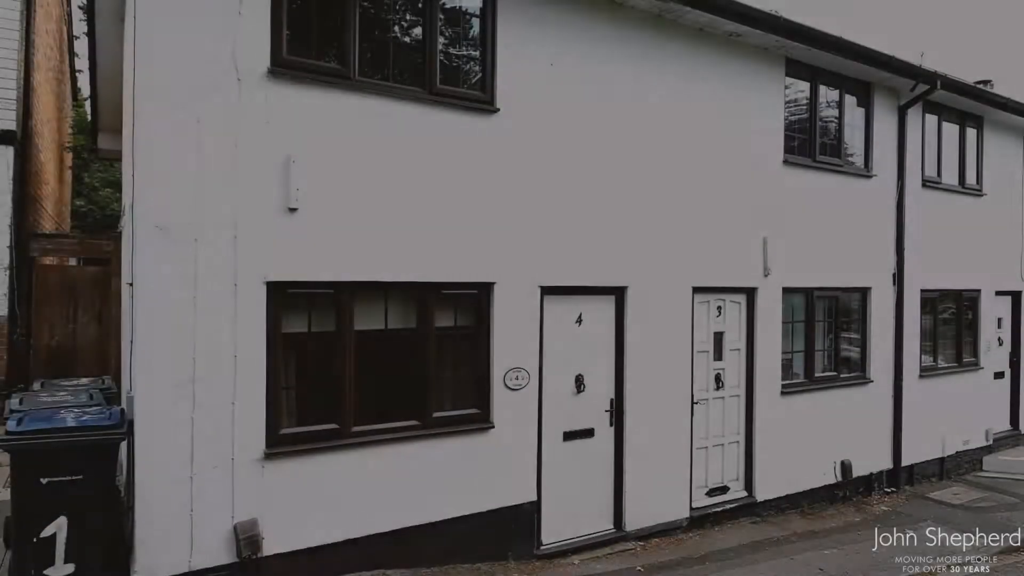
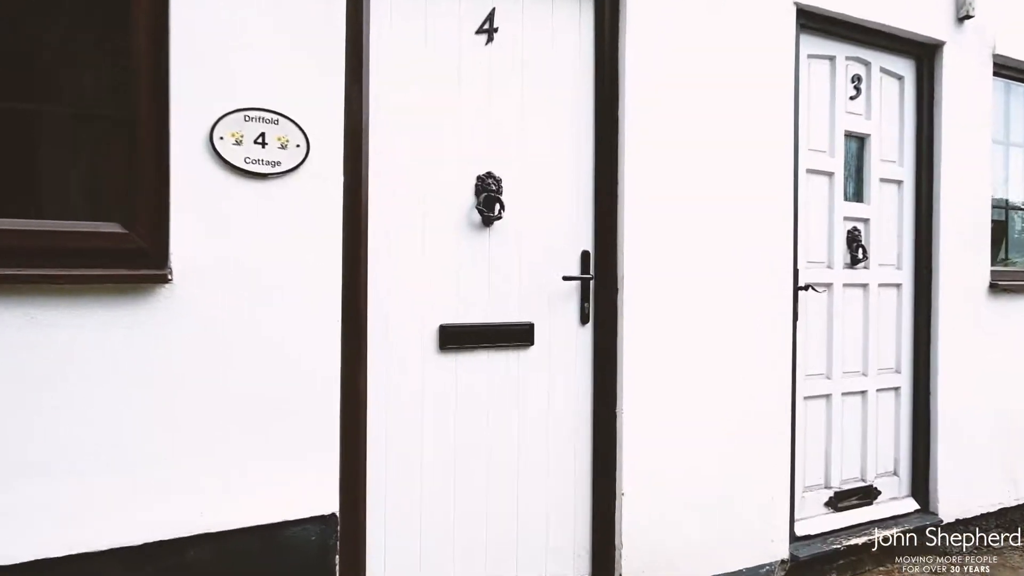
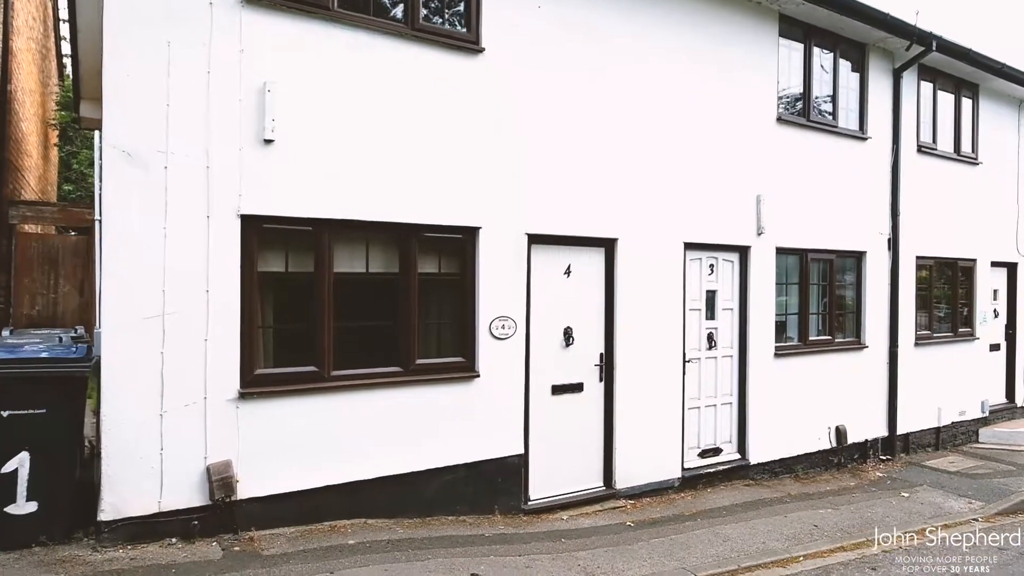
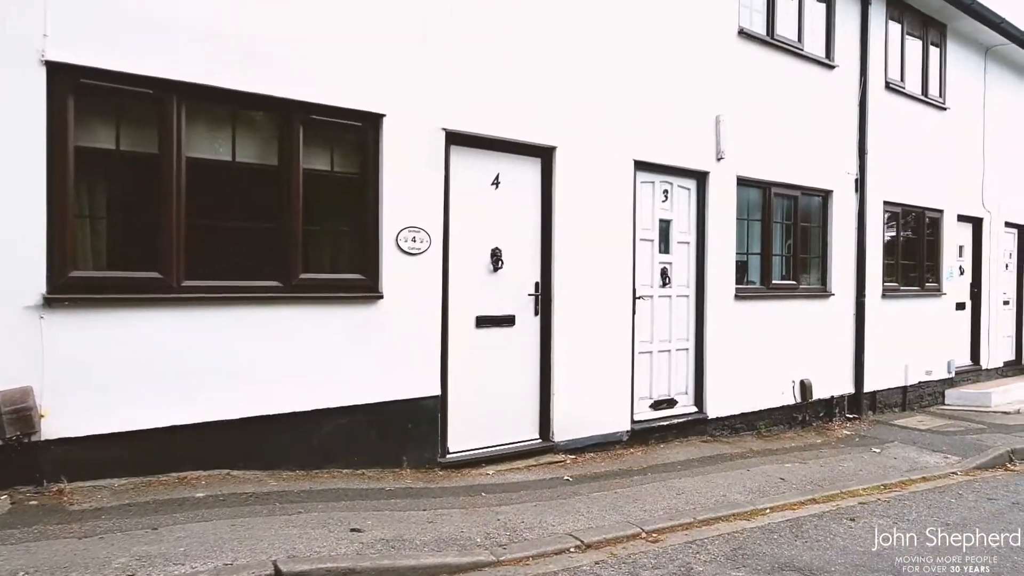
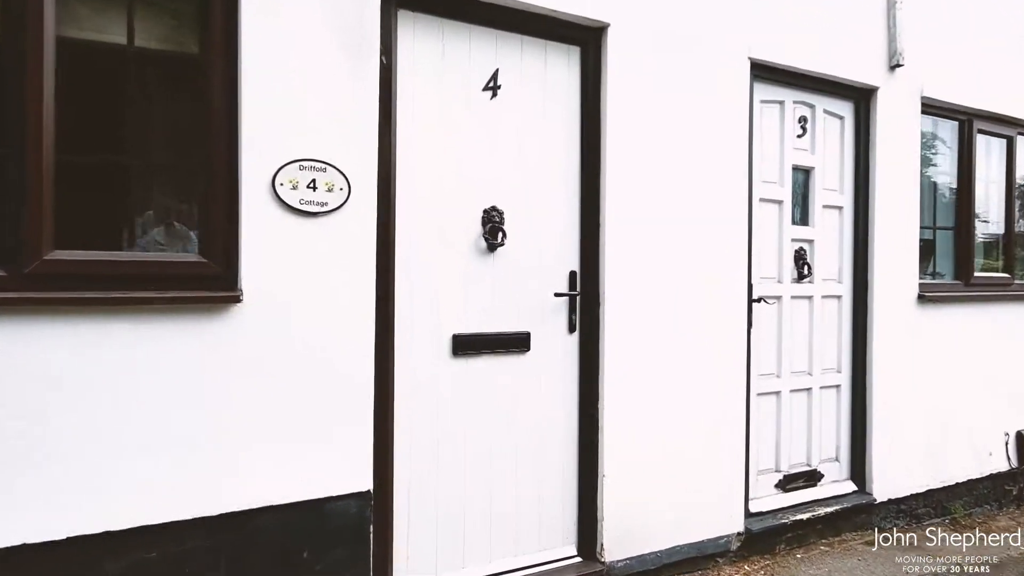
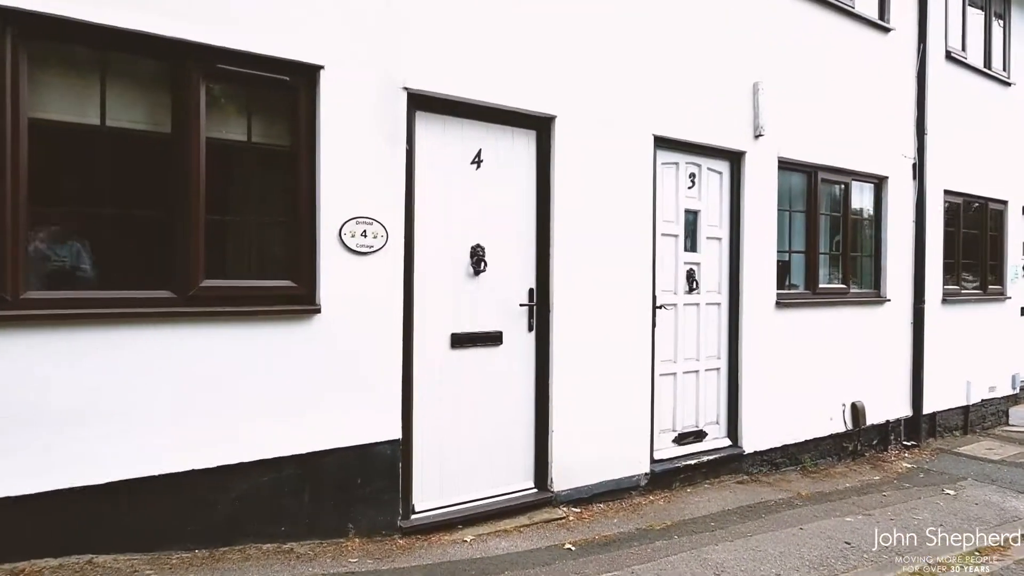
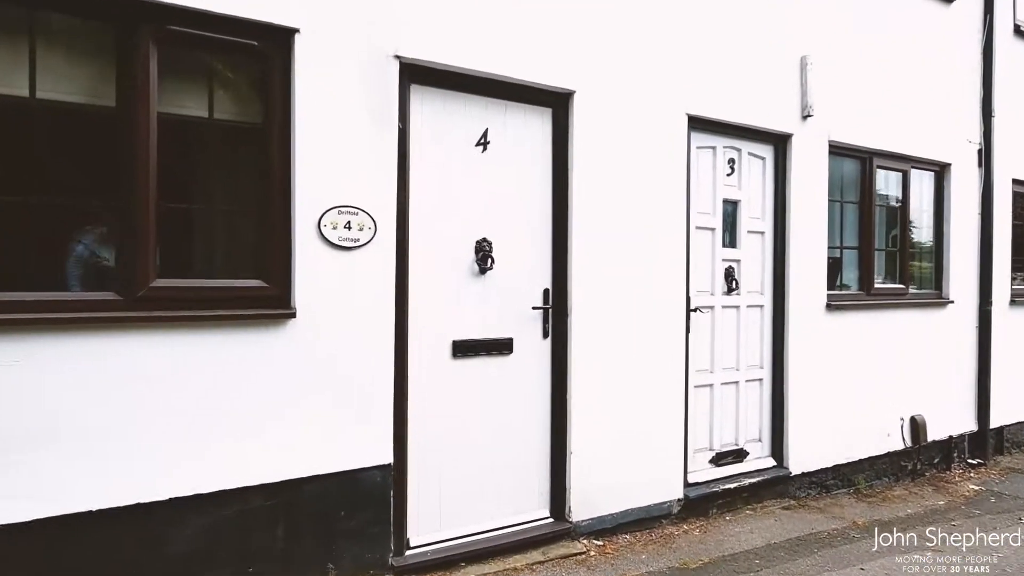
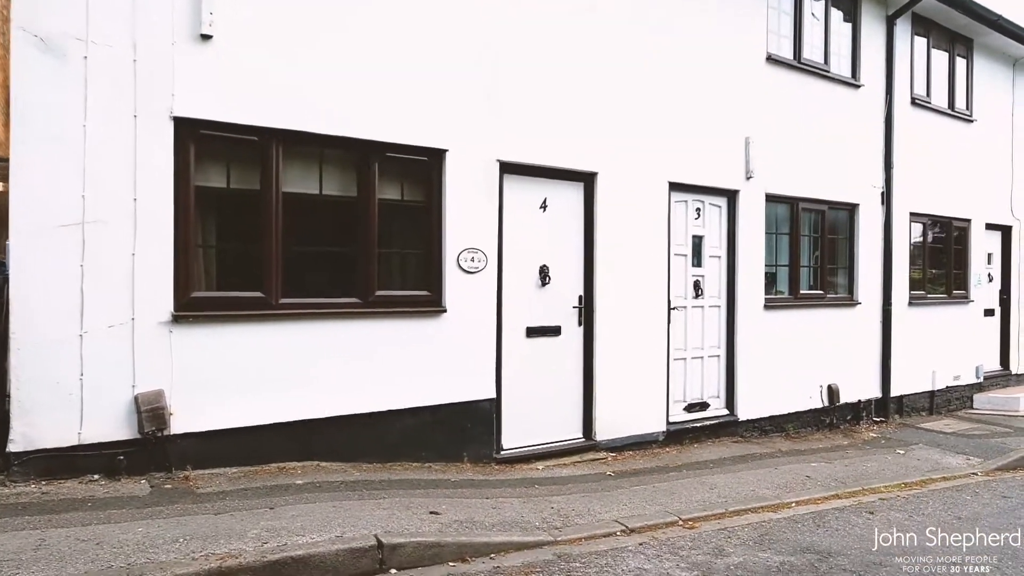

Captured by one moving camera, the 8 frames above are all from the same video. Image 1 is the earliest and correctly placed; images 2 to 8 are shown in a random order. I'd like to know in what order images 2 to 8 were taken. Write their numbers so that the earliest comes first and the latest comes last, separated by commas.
3, 8, 4, 6, 7, 5, 2
